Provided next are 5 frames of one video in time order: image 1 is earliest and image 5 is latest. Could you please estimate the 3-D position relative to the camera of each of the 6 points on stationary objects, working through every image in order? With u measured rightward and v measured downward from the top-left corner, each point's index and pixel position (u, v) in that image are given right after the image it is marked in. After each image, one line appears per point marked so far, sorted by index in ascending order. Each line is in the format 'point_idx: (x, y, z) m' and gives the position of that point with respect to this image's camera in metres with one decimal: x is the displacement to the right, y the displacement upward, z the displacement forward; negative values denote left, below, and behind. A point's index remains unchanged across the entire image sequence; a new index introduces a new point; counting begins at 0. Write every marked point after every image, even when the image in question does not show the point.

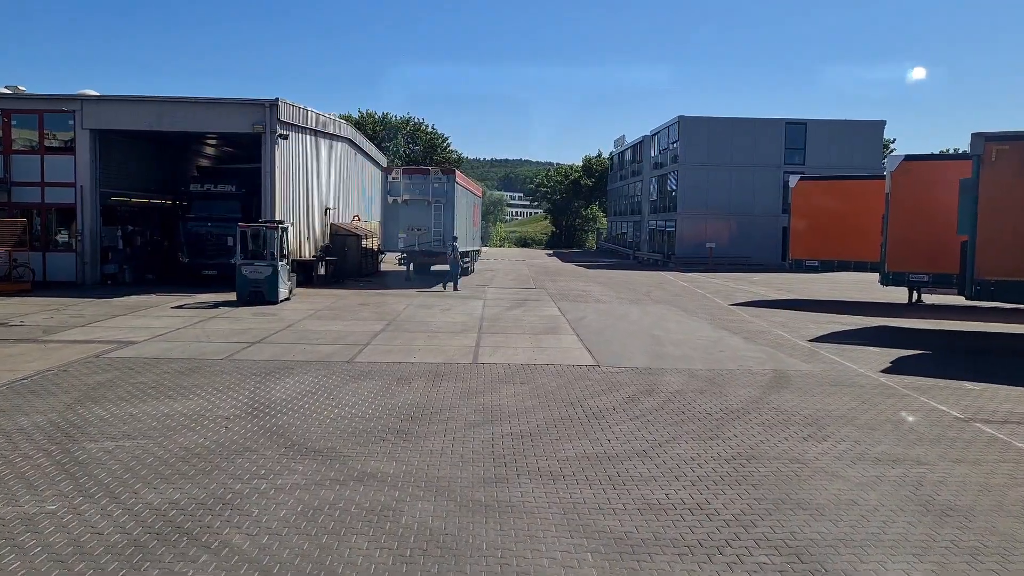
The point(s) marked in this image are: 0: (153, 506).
0: (-2.2, -1.4, +5.6) m
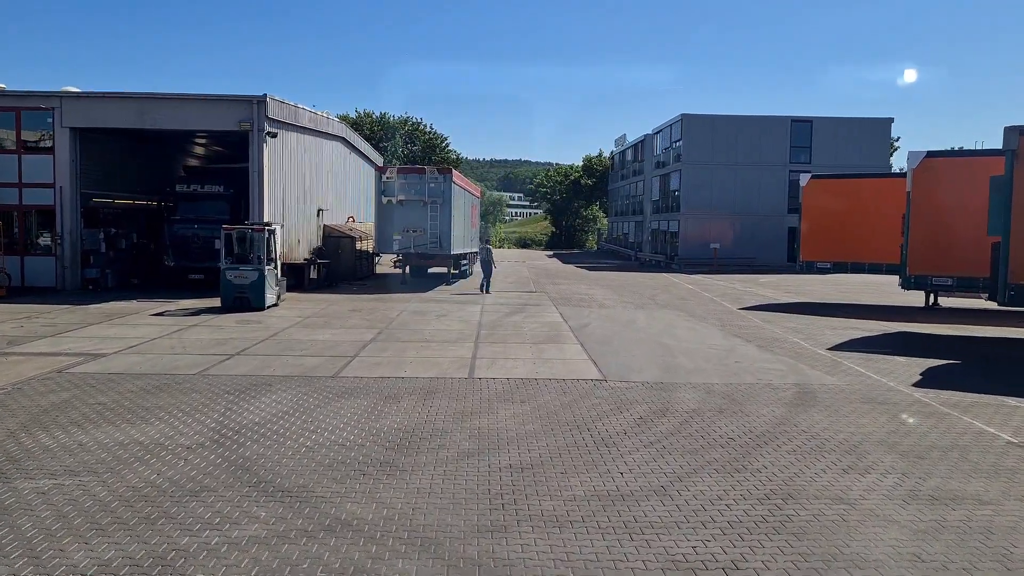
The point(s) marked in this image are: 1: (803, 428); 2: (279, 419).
0: (-2.2, -1.5, +4.6) m
1: (+2.7, -1.3, +8.3) m
2: (-2.2, -1.2, +8.4) m
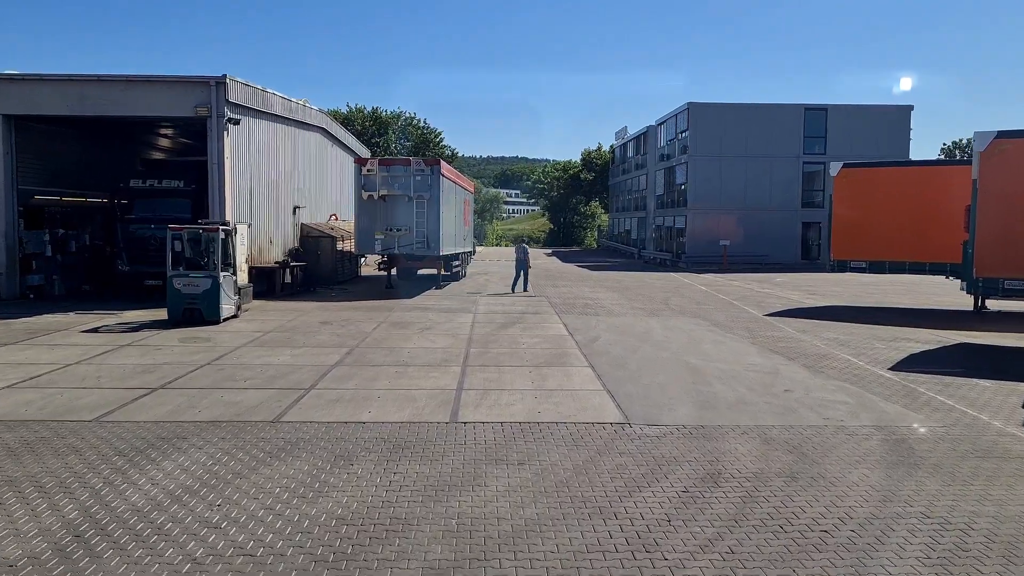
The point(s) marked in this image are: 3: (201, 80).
0: (-2.3, -1.6, +2.2) m
1: (+2.7, -1.4, +5.9) m
2: (-2.2, -1.4, +5.9) m
3: (-6.4, +4.3, +18.4) m
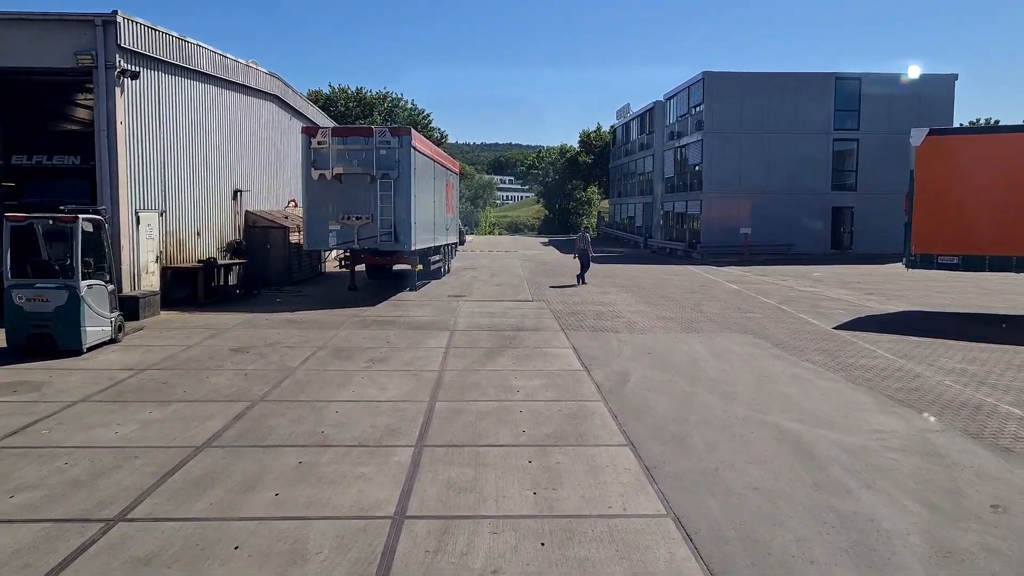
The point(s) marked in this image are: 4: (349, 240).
0: (-2.3, -2.0, -2.4) m
1: (+2.6, -1.7, +1.4) m
2: (-2.3, -1.7, +1.4) m
3: (-6.5, +4.1, +13.8) m
4: (-3.2, +1.0, +17.5) m
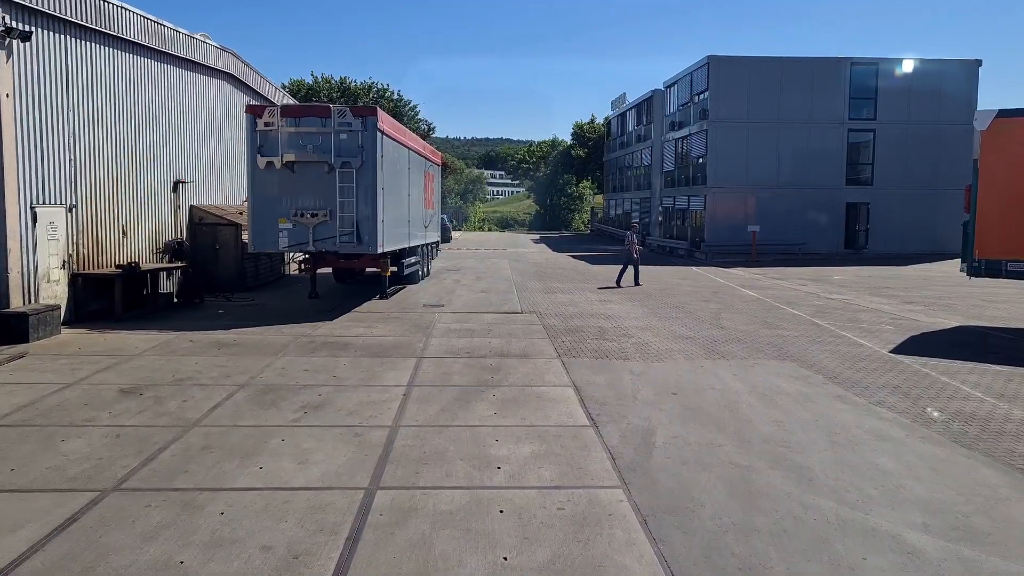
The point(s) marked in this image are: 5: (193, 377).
0: (-2.3, -2.3, -5.1) m
1: (+2.5, -2.0, -1.3) m
2: (-2.4, -1.9, -1.3) m
3: (-6.7, +4.0, +11.0) m
4: (-3.4, +0.8, +14.8) m
5: (-3.2, -0.9, +9.1) m
